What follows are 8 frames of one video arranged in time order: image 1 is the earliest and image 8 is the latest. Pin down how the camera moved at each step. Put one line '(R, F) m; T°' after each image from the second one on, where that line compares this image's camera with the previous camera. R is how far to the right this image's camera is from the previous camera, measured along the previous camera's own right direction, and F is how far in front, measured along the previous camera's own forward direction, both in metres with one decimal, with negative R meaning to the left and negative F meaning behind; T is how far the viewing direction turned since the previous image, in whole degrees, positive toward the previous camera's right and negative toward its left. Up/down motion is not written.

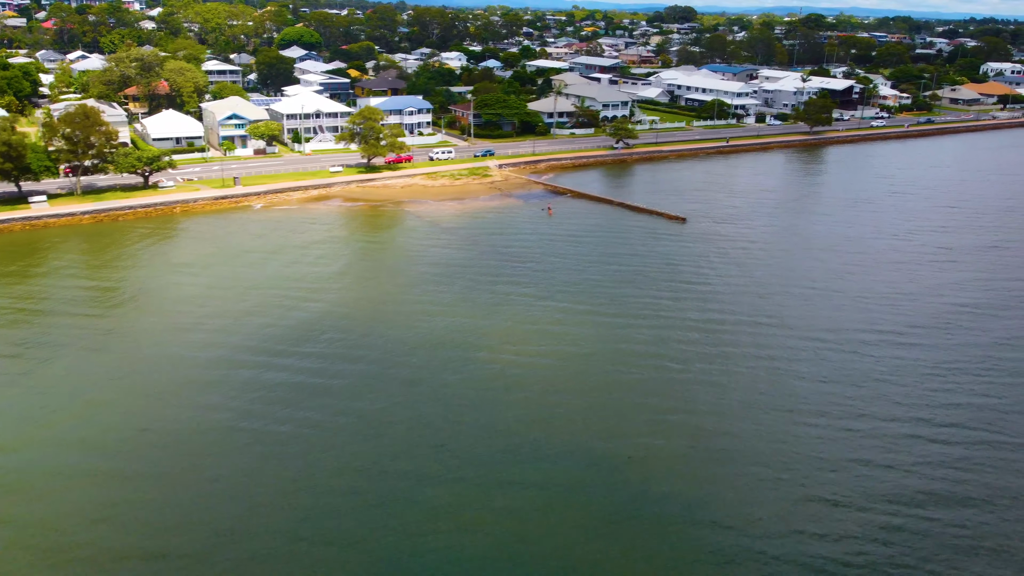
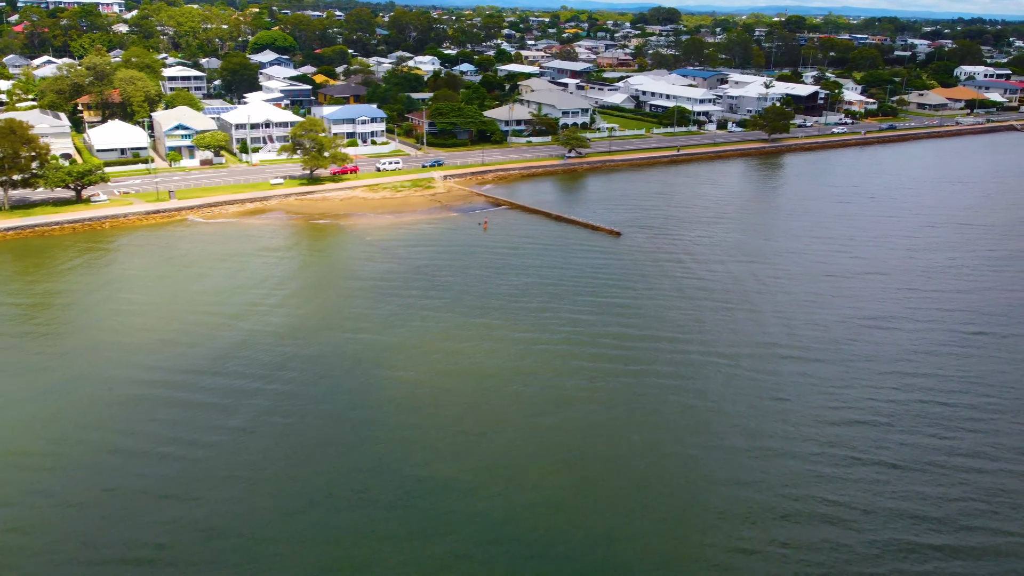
(+1.1, 0.0) m; +1°
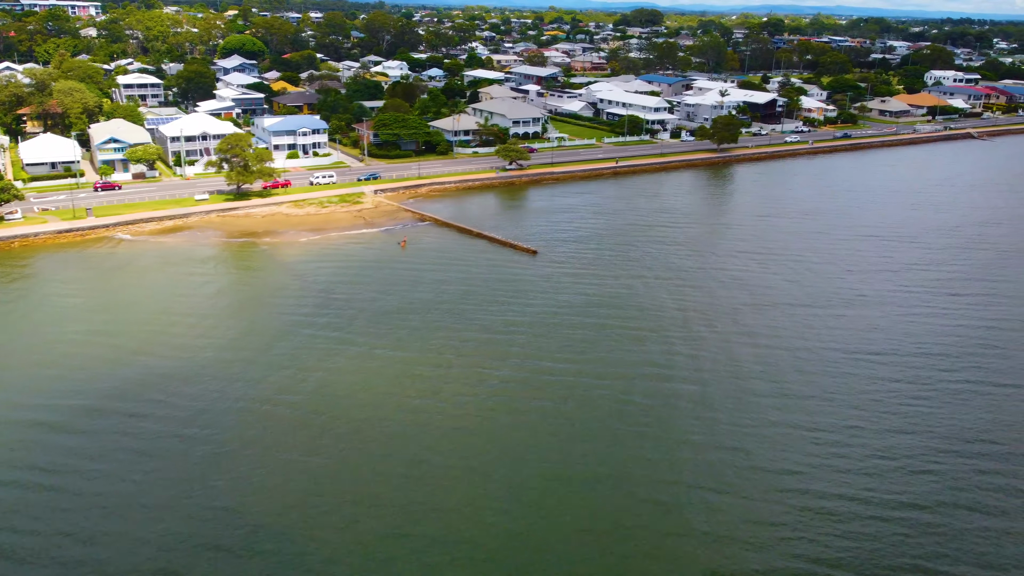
(+1.5, 0.0) m; 0°
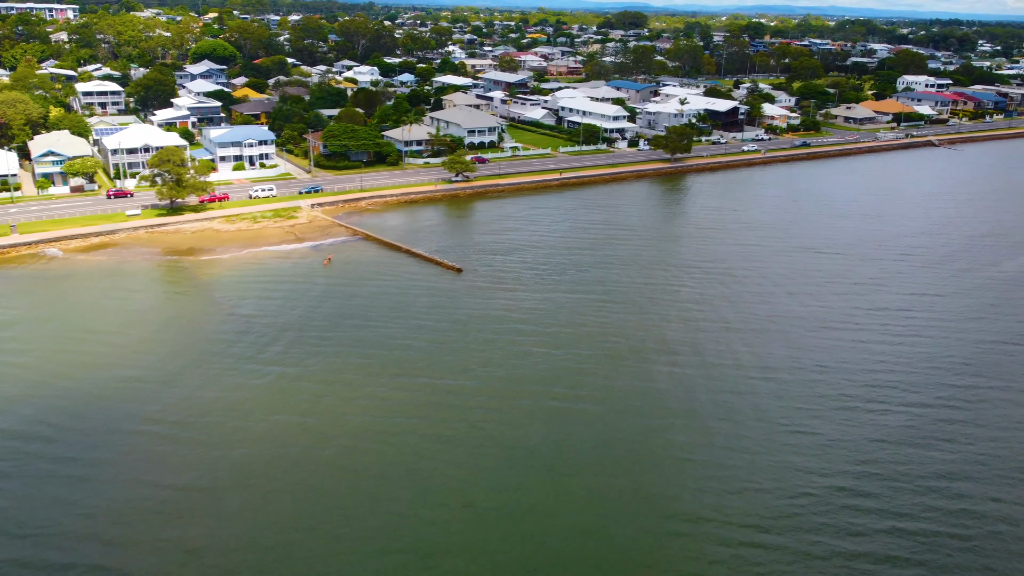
(+1.4, 0.0) m; 0°
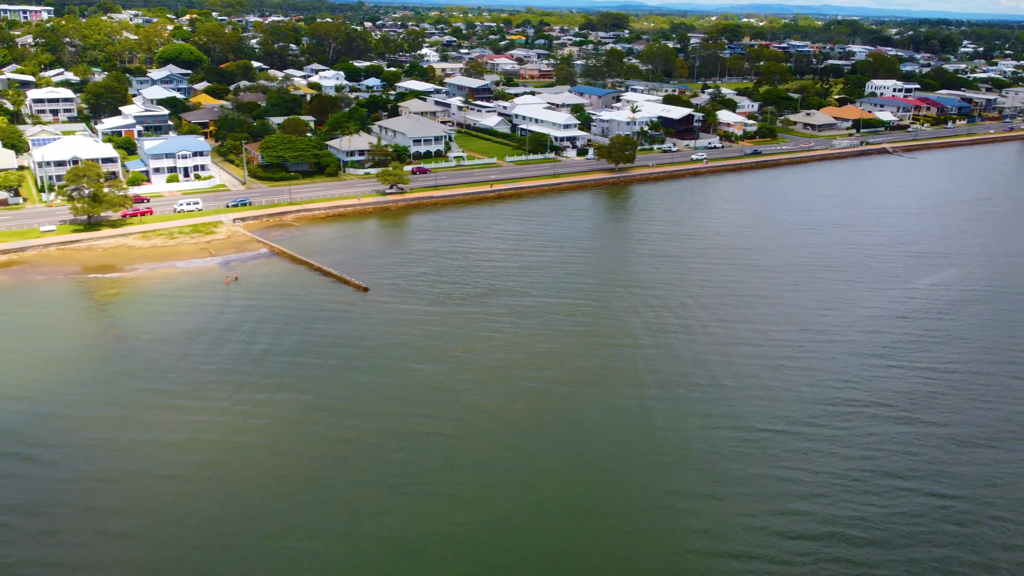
(+1.7, 0.0) m; 0°
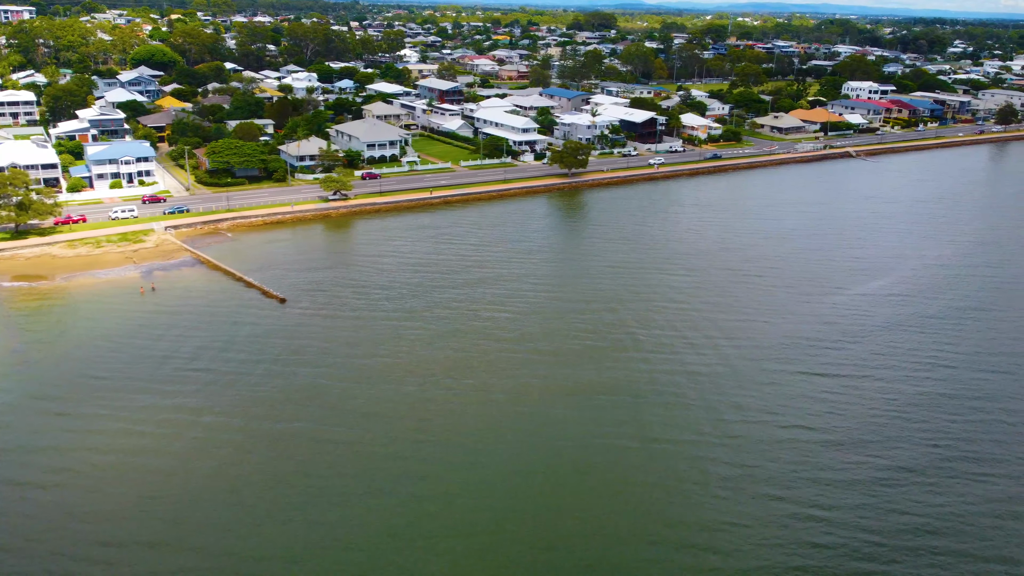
(+1.6, 0.0) m; 0°
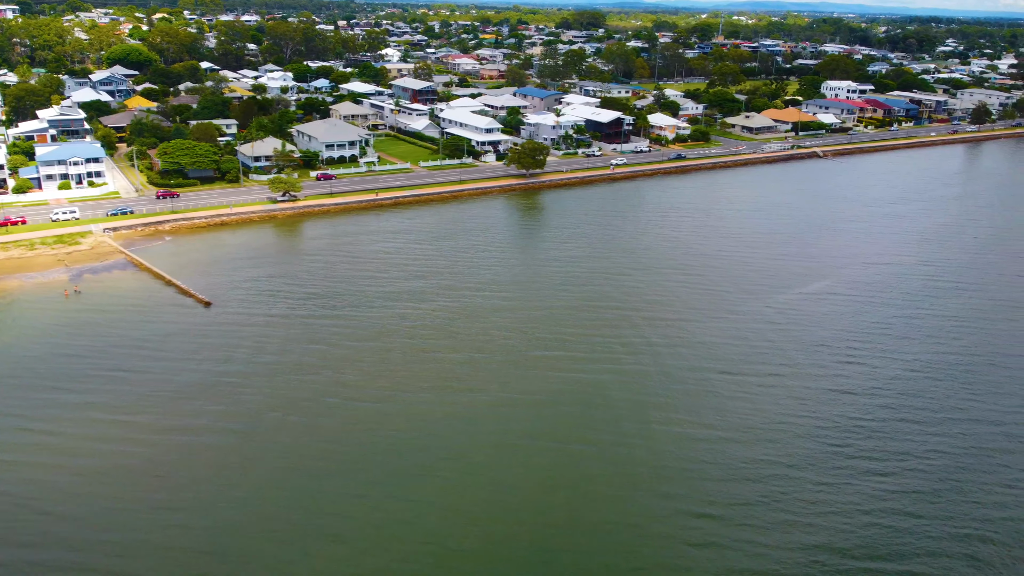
(+1.4, 0.0) m; 0°
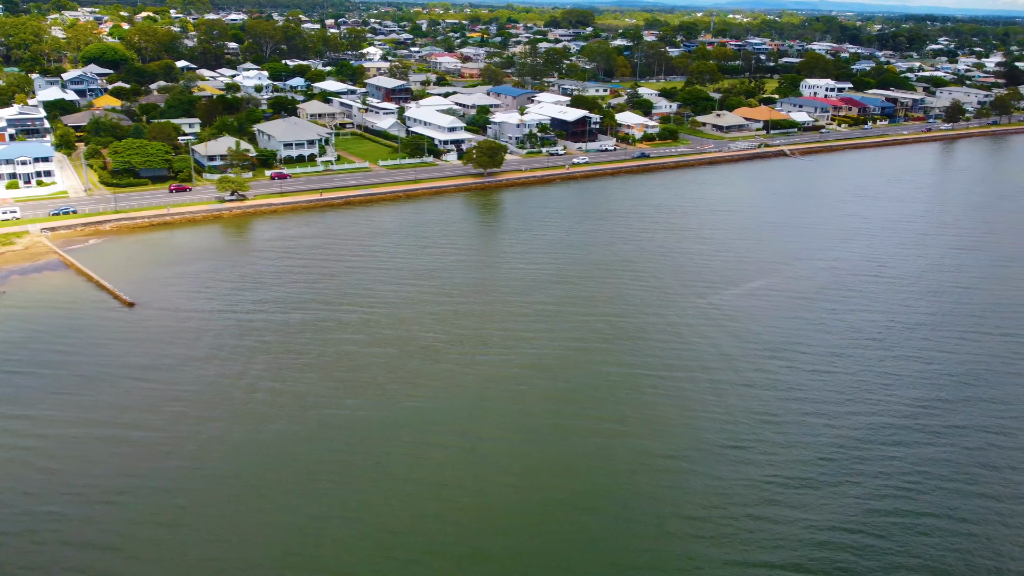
(+1.4, 0.0) m; 0°
